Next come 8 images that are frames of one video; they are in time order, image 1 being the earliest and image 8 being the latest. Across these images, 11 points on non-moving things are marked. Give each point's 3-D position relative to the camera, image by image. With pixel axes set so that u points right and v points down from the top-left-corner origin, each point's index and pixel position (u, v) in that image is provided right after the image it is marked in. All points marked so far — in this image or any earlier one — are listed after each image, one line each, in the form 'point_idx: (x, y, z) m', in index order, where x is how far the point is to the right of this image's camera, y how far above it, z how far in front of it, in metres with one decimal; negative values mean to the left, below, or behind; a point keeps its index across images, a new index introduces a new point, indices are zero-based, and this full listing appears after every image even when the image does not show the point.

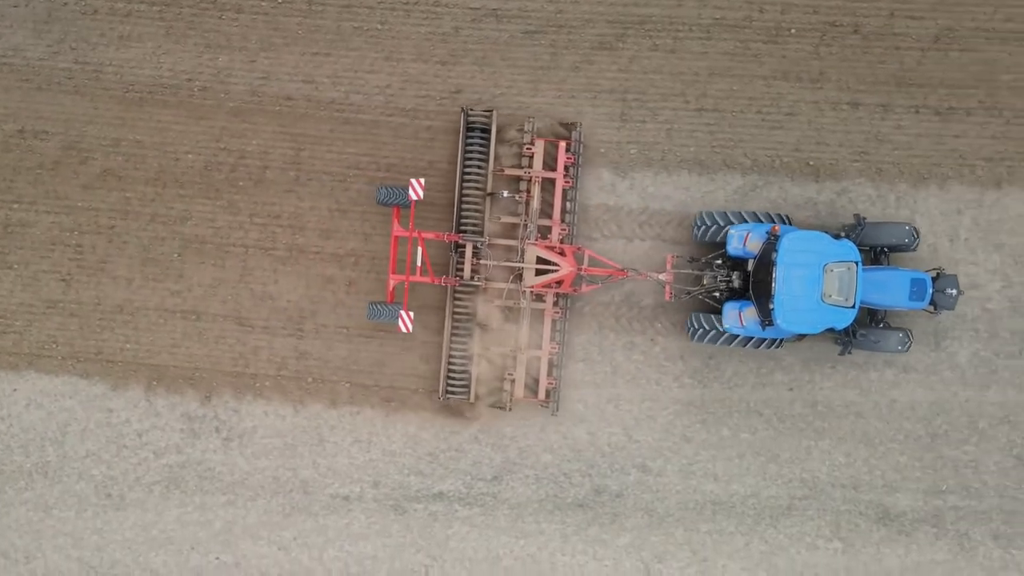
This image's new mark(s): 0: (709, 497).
0: (+2.9, -3.1, +9.5) m
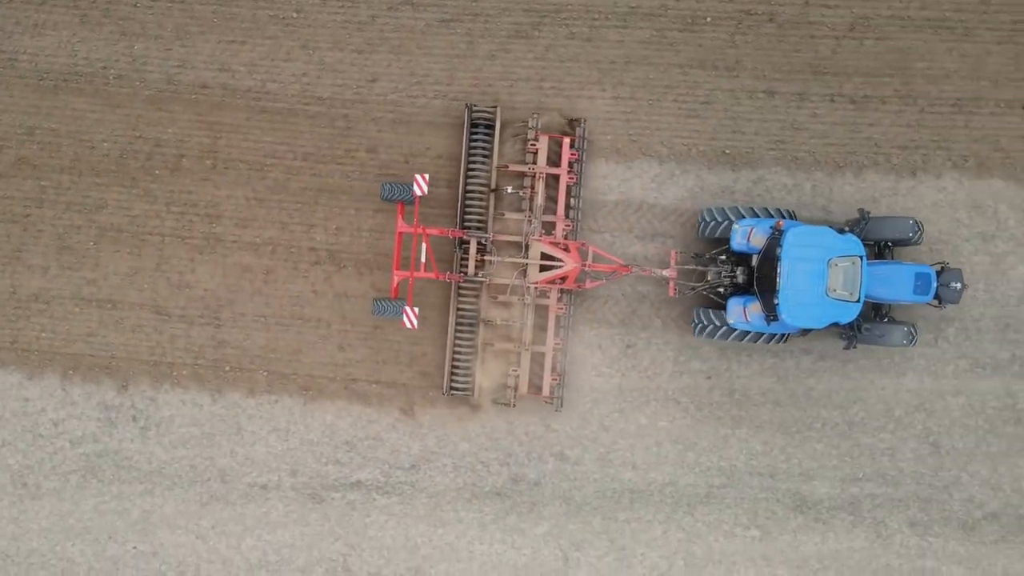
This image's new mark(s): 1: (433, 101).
0: (+1.7, -2.9, +9.5) m
1: (-1.2, +2.7, +9.3) m
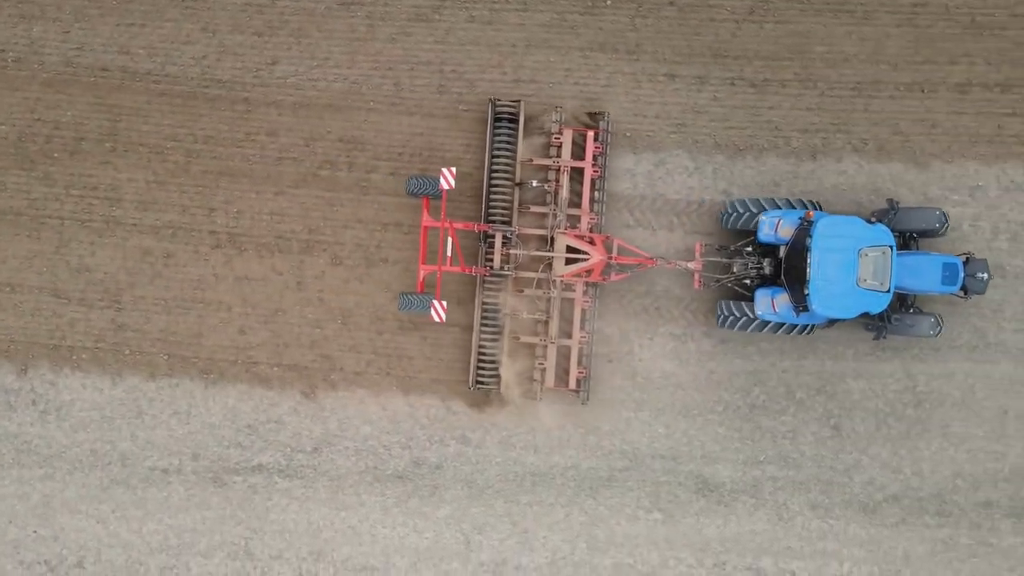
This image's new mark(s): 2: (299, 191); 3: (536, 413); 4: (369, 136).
0: (+0.2, -2.6, +9.5) m
1: (-2.6, +2.9, +9.3) m
2: (-3.1, +1.4, +9.4) m
3: (+0.3, -1.8, +9.5) m
4: (-2.1, +2.2, +9.4) m
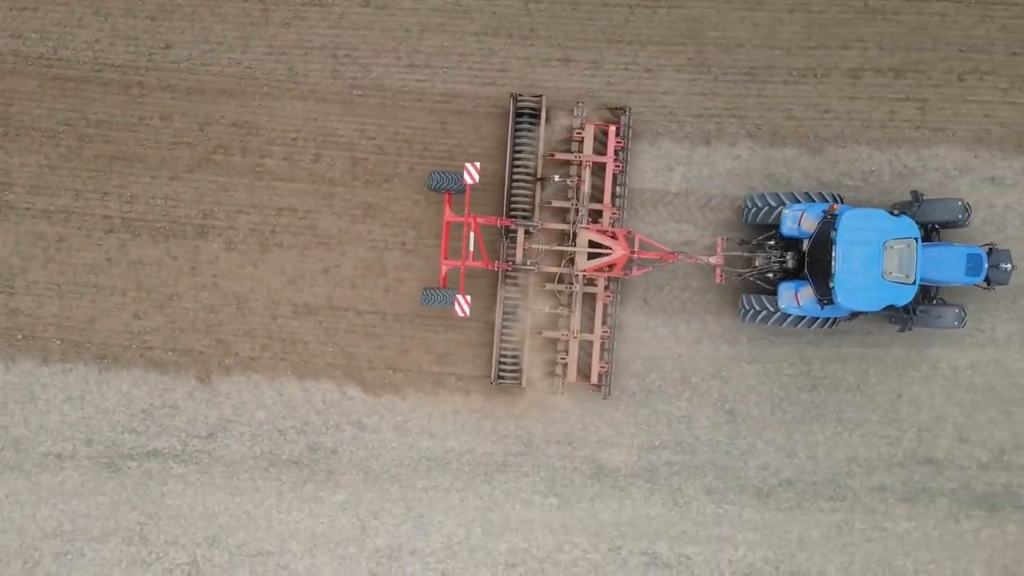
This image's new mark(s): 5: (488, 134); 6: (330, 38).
0: (-1.3, -2.4, +9.5) m
1: (-4.1, +3.2, +9.3) m
2: (-4.6, +1.6, +9.3) m
3: (-1.2, -1.6, +9.5) m
4: (-3.6, +2.4, +9.3) m
5: (-0.4, +2.2, +9.4) m
6: (-2.6, +3.6, +9.3) m
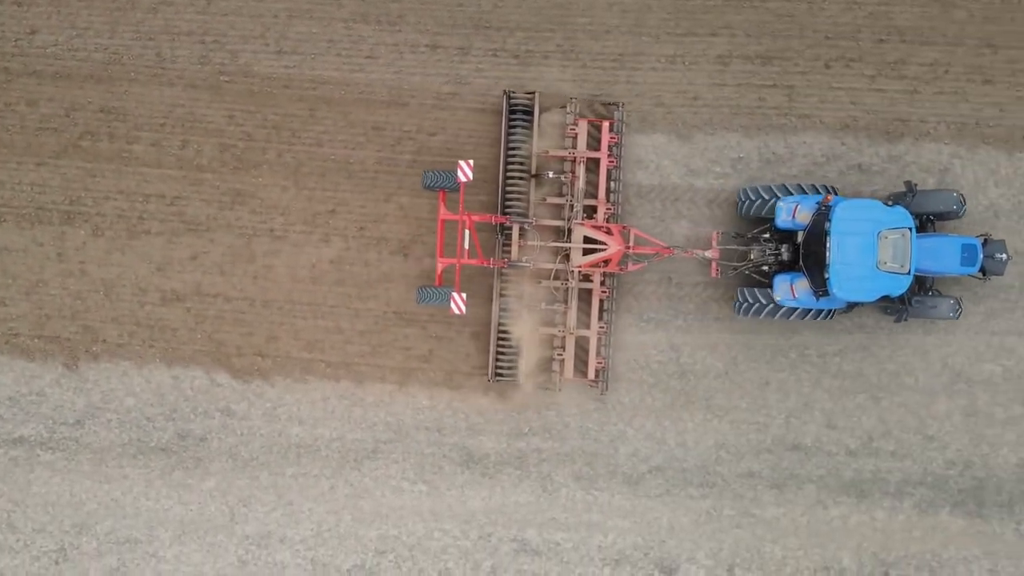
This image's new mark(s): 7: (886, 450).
0: (-3.2, -2.2, +9.5) m
1: (-6.0, +3.4, +9.3) m
2: (-6.5, +1.8, +9.3) m
3: (-3.1, -1.4, +9.5) m
4: (-5.5, +2.6, +9.3) m
5: (-2.3, +2.4, +9.4) m
6: (-4.5, +3.8, +9.3) m
7: (+5.5, -2.4, +9.5) m
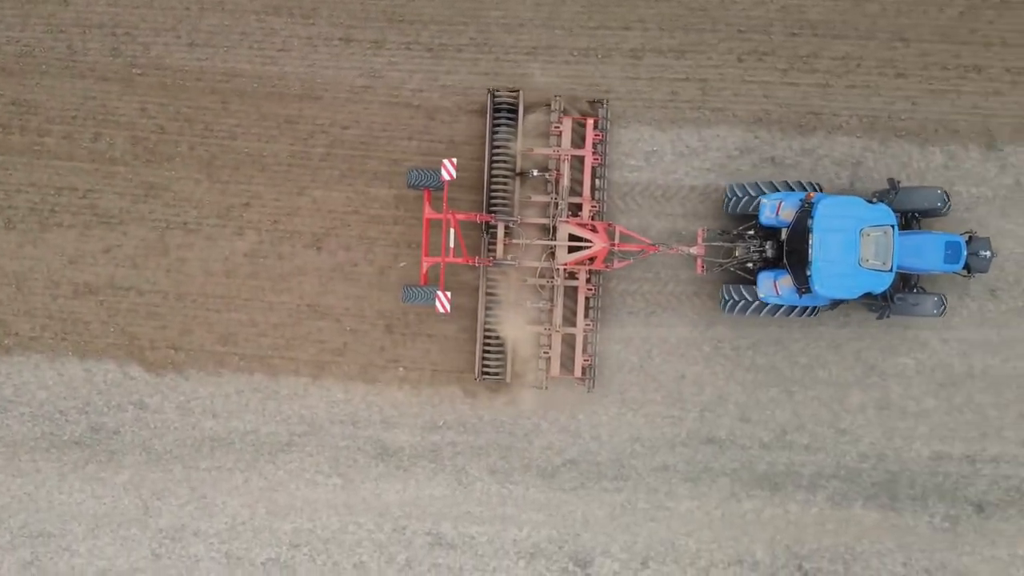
0: (-4.5, -2.1, +9.4) m
1: (-7.3, +3.5, +9.3) m
2: (-7.8, +1.9, +9.3) m
3: (-4.4, -1.3, +9.4) m
4: (-6.8, +2.7, +9.3) m
5: (-3.5, +2.5, +9.4) m
6: (-5.8, +3.9, +9.3) m
7: (+4.2, -2.3, +9.5) m
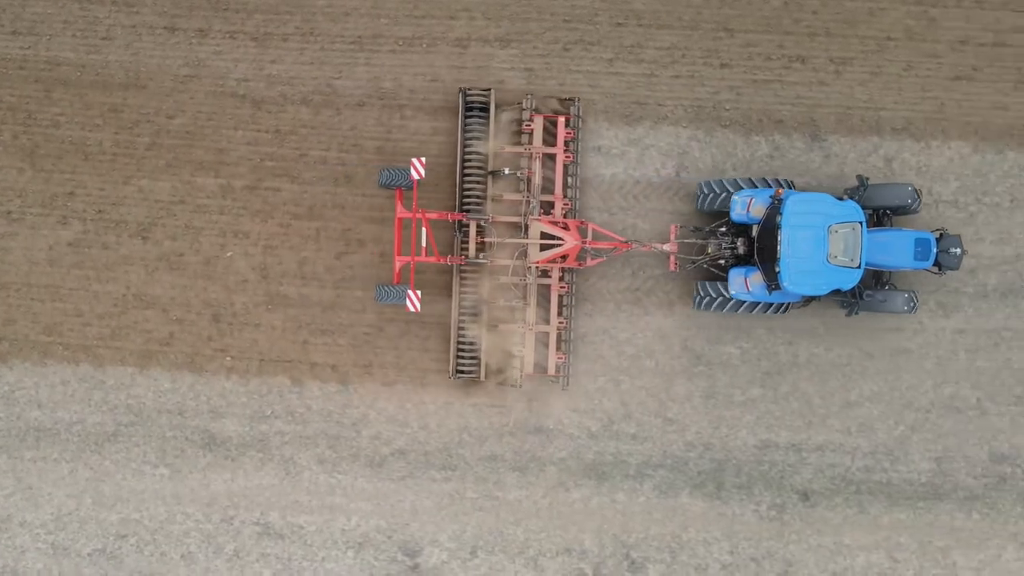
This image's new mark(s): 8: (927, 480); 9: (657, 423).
0: (-7.0, -2.0, +9.4) m
1: (-9.8, +3.6, +9.2) m
2: (-10.3, +2.1, +9.2) m
3: (-6.9, -1.2, +9.4) m
4: (-9.3, +2.9, +9.2) m
5: (-6.1, +2.7, +9.3) m
6: (-8.3, +4.1, +9.2) m
7: (+1.7, -2.1, +9.5) m
8: (+6.1, -2.8, +9.5) m
9: (+2.1, -2.0, +9.5) m
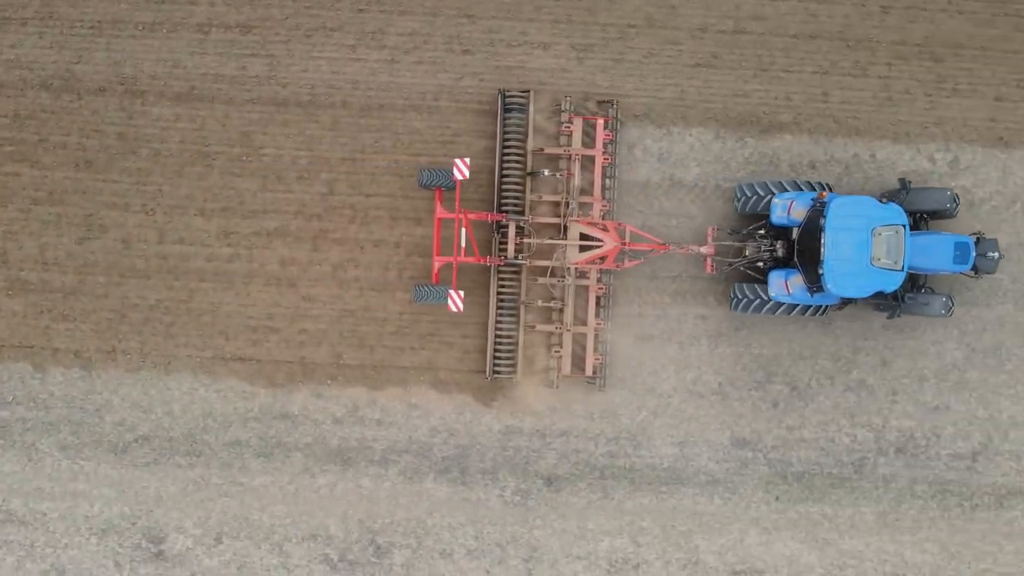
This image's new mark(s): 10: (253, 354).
0: (-10.8, -1.8, +9.3) m
1: (-13.6, +3.8, +9.1) m
2: (-14.1, +2.3, +9.1) m
3: (-10.6, -1.0, +9.3) m
4: (-13.1, +3.1, +9.1) m
5: (-9.8, +2.9, +9.3) m
6: (-12.1, +4.3, +9.1) m
7: (-2.1, -1.9, +9.5) m
8: (+2.3, -2.6, +9.5) m
9: (-1.6, -1.8, +9.5) m
10: (-3.9, -1.0, +9.5) m
